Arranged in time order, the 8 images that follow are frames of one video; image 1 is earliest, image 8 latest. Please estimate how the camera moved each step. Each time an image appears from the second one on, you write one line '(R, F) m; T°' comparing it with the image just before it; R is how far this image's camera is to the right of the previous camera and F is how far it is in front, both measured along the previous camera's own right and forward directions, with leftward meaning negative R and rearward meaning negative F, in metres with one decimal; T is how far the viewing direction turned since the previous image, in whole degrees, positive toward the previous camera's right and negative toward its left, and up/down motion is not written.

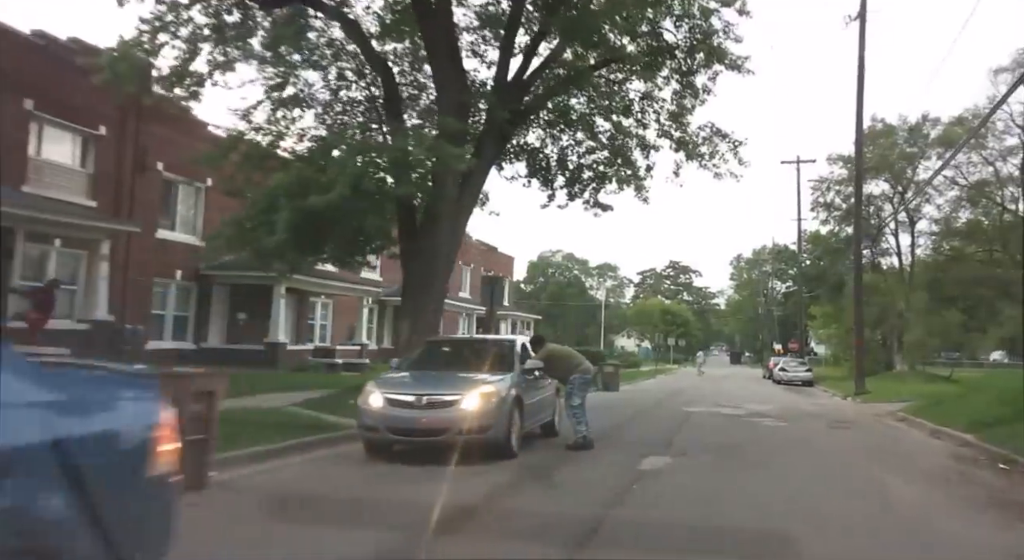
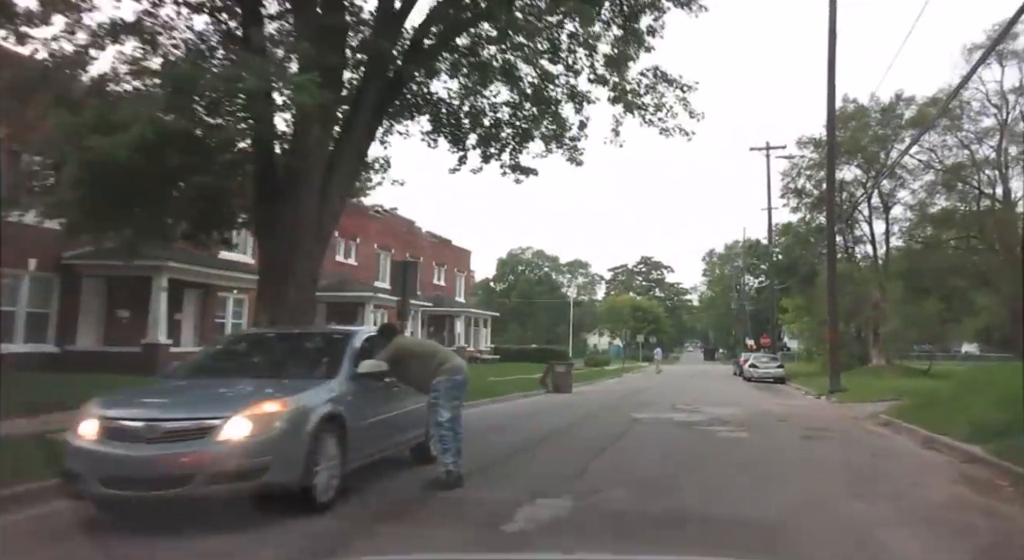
(+1.3, +2.9) m; +2°
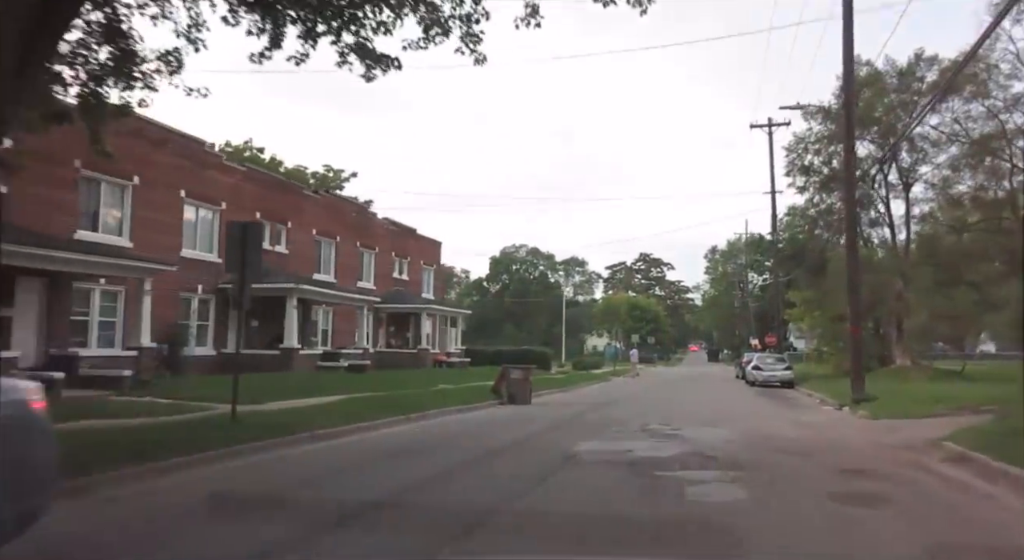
(+1.8, +4.9) m; 0°
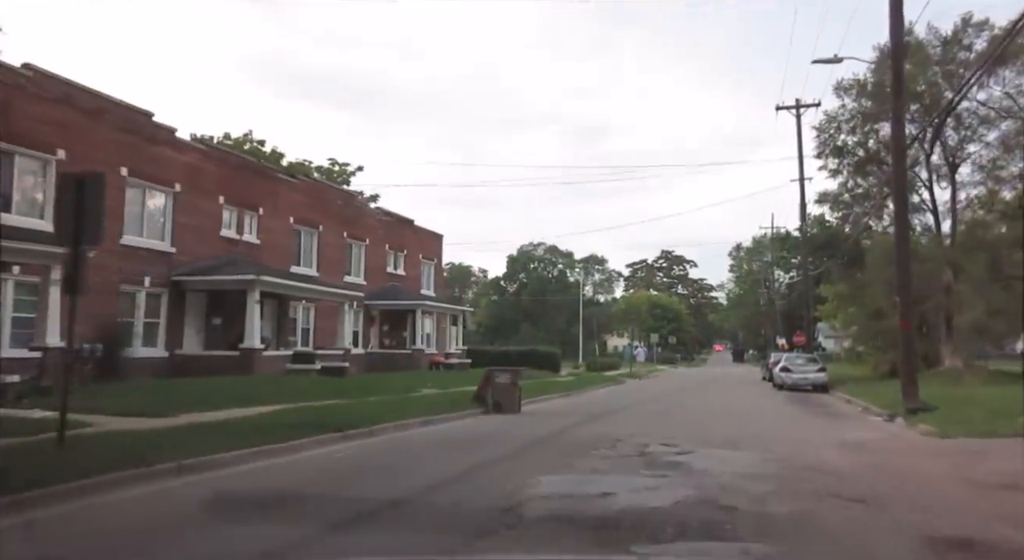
(+0.9, +3.1) m; -2°
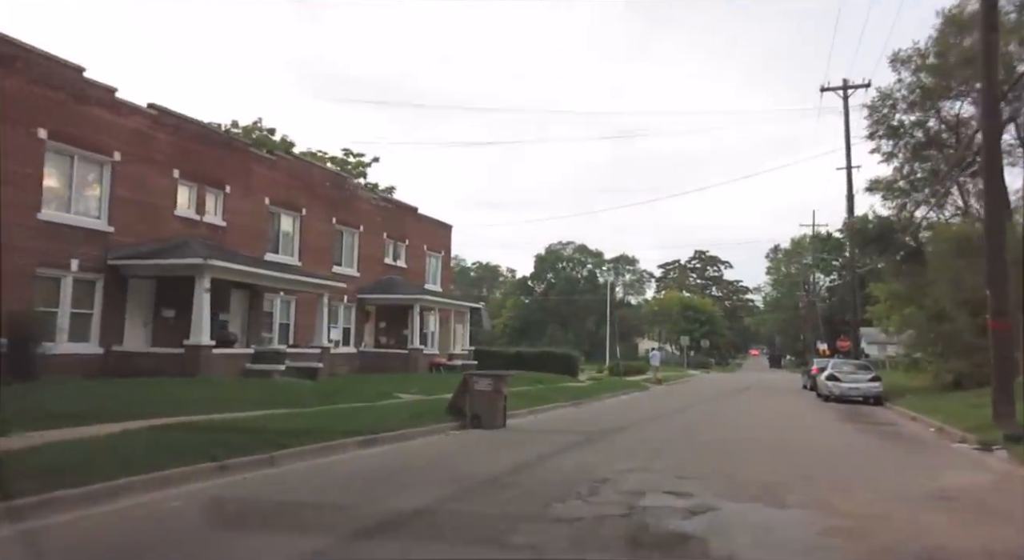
(+1.0, +3.5) m; -3°
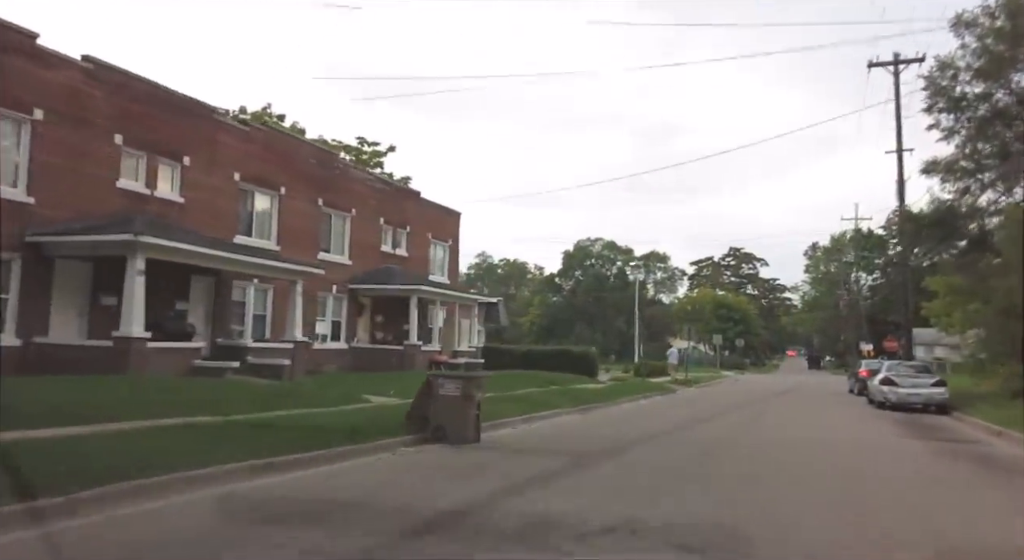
(+0.9, +3.2) m; -3°
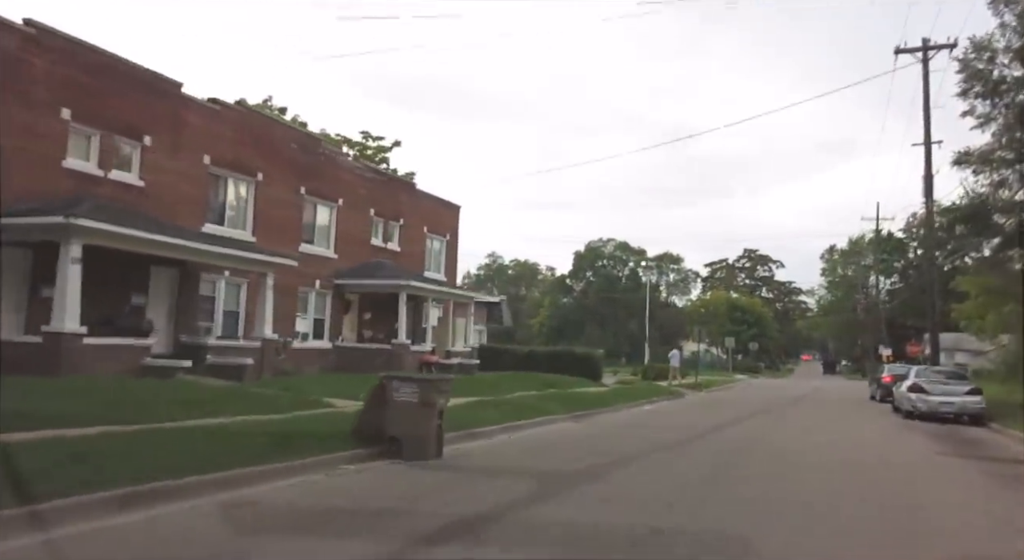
(+0.6, +1.8) m; -1°
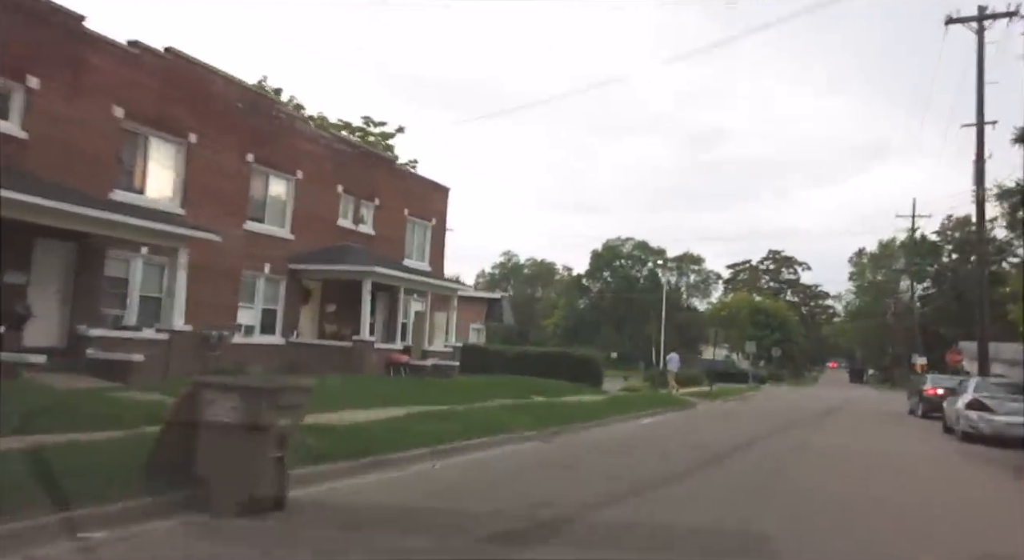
(+1.2, +3.5) m; -2°
